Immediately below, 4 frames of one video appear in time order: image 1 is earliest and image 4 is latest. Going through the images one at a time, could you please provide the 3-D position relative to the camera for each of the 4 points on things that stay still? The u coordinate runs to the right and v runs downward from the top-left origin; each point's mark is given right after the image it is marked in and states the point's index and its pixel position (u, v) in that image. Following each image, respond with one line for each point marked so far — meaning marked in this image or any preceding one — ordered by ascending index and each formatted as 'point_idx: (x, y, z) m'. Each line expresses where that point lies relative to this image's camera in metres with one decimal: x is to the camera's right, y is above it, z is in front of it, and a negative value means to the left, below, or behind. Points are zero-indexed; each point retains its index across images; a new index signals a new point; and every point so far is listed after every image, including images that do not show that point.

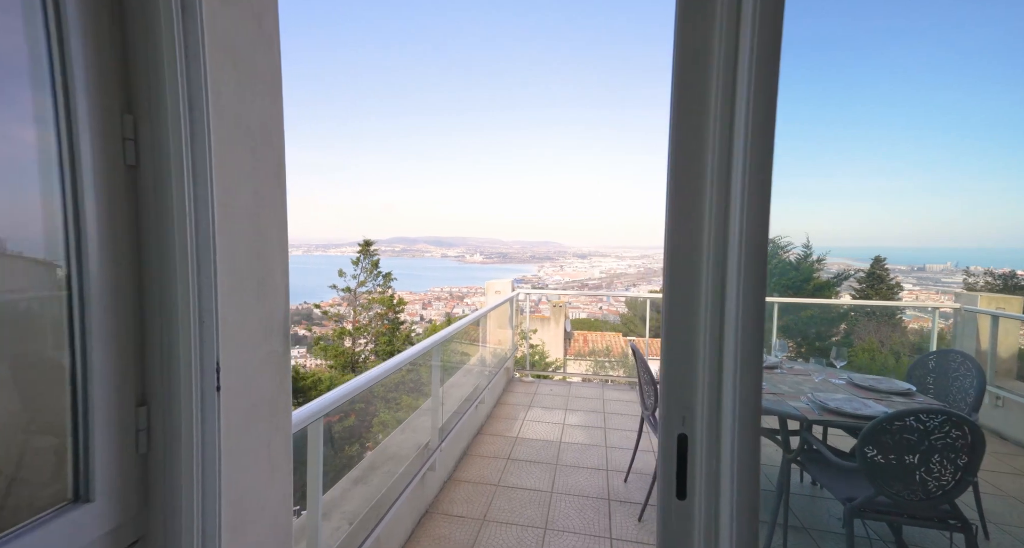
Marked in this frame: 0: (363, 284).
0: (-5.6, -0.4, +18.3) m
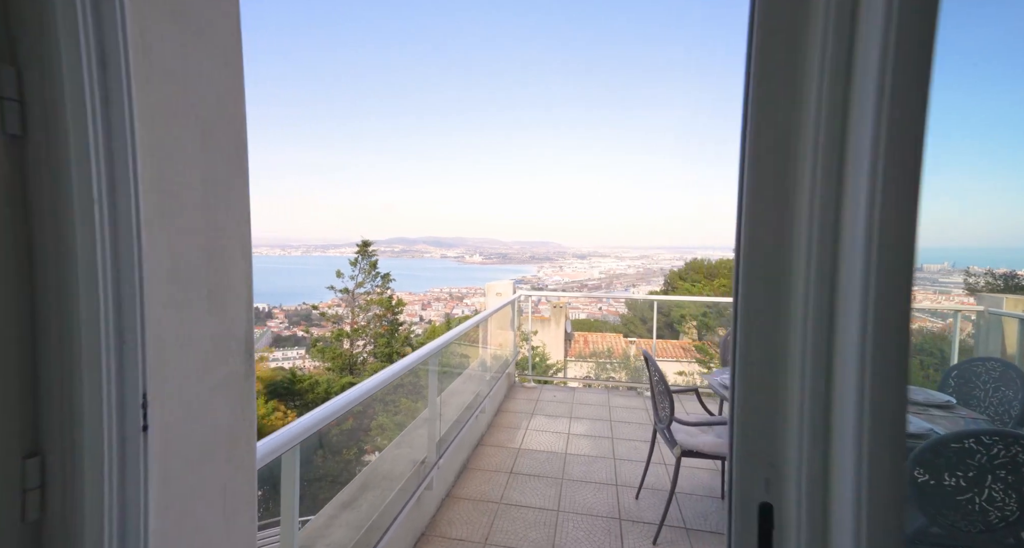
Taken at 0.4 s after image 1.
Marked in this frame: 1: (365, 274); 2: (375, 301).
0: (-5.6, -0.4, +18.2) m
1: (-5.5, 0.0, +18.3) m
2: (-5.0, -0.9, +17.8) m
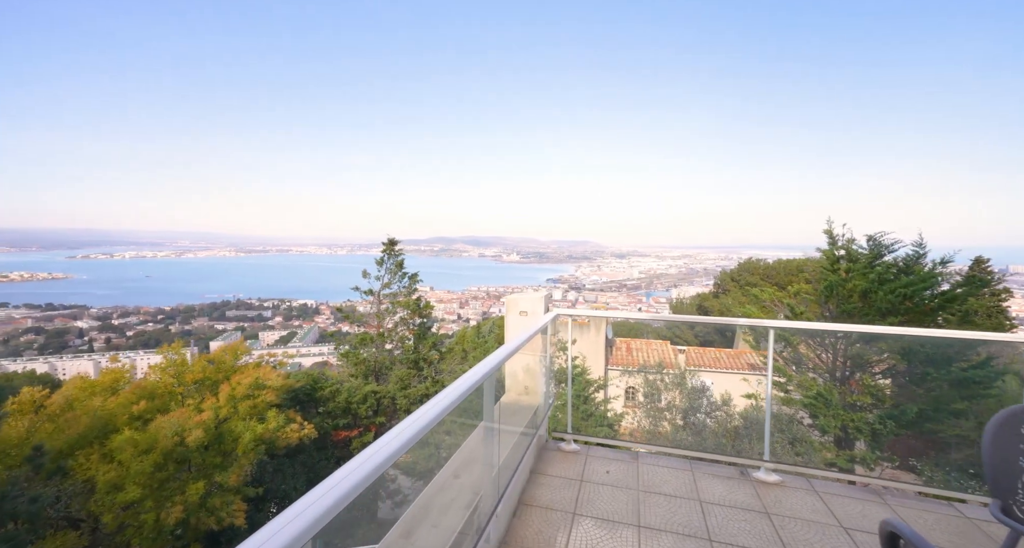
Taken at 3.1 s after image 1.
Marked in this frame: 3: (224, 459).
0: (-4.3, -0.4, +17.5) m
1: (-4.3, 0.0, +17.5) m
2: (-3.8, -0.9, +17.1) m
3: (-6.0, -3.8, +10.3) m
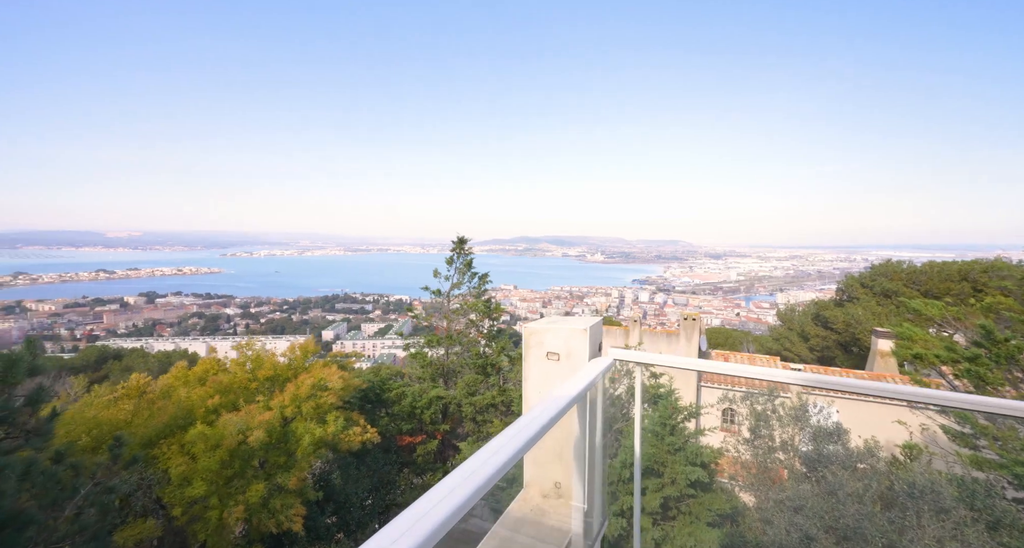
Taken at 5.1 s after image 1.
0: (-1.7, -0.4, +16.9) m
1: (-1.6, +0.1, +16.9) m
2: (-1.2, -0.9, +16.4) m
3: (-4.5, -3.8, +10.1) m
